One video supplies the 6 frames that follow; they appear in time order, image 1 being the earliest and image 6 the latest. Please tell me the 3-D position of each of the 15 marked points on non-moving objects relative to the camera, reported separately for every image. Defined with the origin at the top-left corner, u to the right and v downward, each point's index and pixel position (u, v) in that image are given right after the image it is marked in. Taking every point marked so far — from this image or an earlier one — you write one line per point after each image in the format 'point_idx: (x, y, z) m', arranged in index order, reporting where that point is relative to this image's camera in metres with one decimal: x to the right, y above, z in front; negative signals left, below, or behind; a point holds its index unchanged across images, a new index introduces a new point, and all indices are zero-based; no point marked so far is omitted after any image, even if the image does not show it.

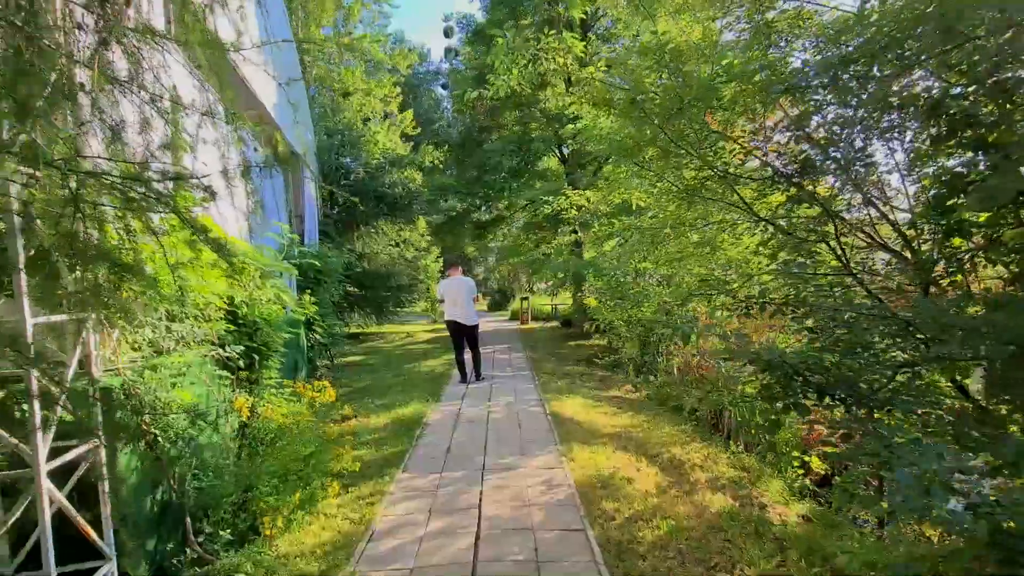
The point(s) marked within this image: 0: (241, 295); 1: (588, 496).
0: (-2.1, -0.1, +3.9) m
1: (+0.5, -1.5, +3.5) m
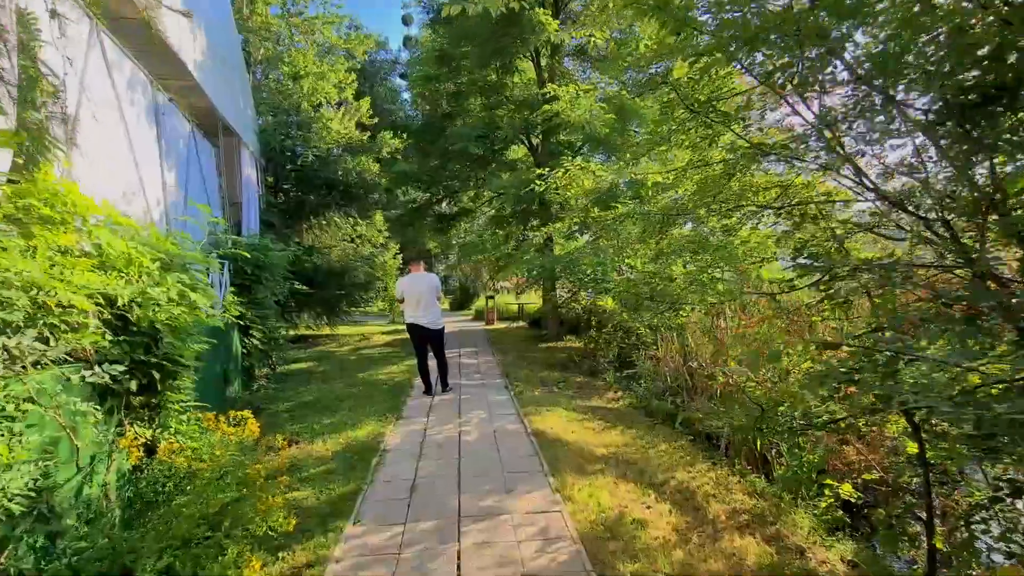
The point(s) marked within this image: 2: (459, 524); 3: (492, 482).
0: (-2.2, 0.0, +2.9) m
1: (+0.5, -1.5, +2.7) m
2: (-0.3, -1.5, +3.0) m
3: (-0.1, -1.4, +3.6) m
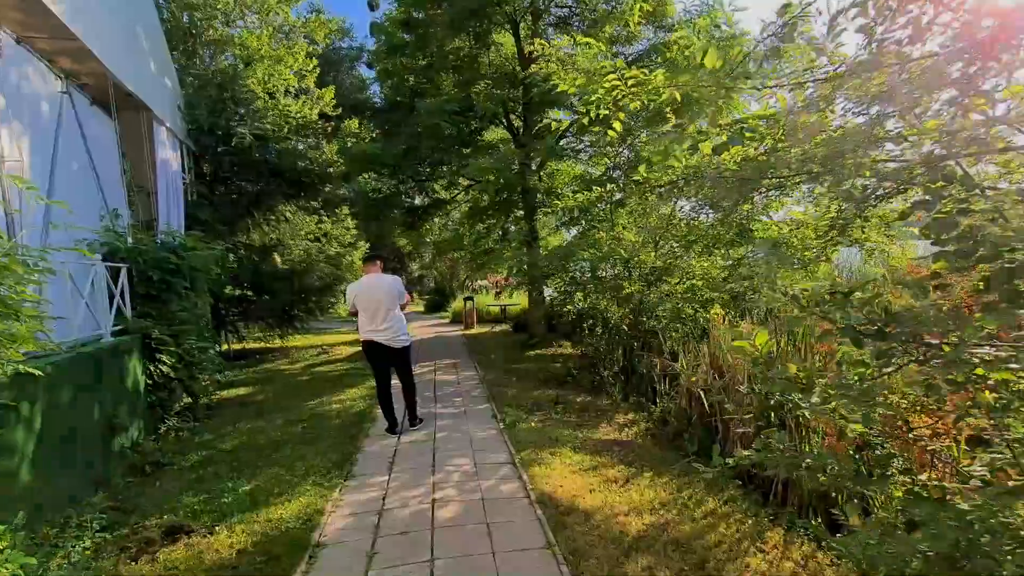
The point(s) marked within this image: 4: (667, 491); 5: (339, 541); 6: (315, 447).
0: (-2.2, -0.1, +1.4) m
1: (+0.5, -1.5, +1.4) m
2: (-0.3, -1.5, +1.6) m
3: (-0.1, -1.5, +2.2) m
4: (+1.2, -1.6, +3.8) m
5: (-1.0, -1.5, +2.9) m
6: (-1.8, -1.5, +4.5) m
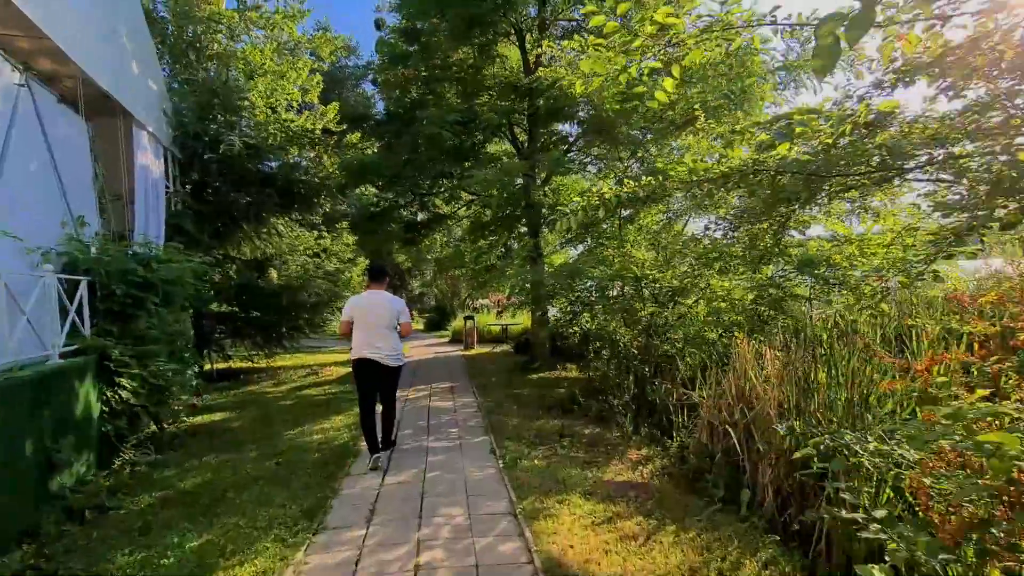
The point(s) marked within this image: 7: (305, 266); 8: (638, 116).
0: (-2.2, -0.2, +0.8) m
1: (+0.5, -1.6, +0.8) m
2: (-0.3, -1.6, +1.0) m
3: (-0.1, -1.6, +1.6) m
4: (+1.2, -1.7, +3.2) m
5: (-1.0, -1.6, +2.3) m
6: (-1.8, -1.6, +3.9) m
7: (-4.4, +0.5, +10.7) m
8: (+2.0, +2.7, +7.7) m
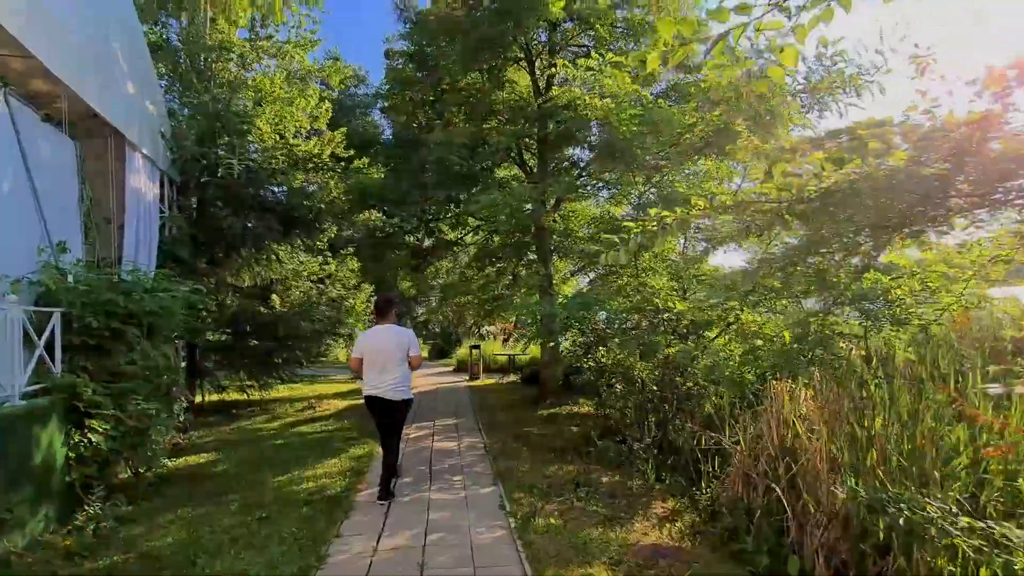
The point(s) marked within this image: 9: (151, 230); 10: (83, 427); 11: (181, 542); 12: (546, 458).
0: (-2.1, -0.2, +0.4) m
1: (+0.6, -1.7, +0.2) m
2: (-0.2, -1.7, +0.5) m
3: (-0.1, -1.7, +1.1) m
4: (+1.3, -1.9, +2.6) m
5: (-1.0, -1.8, +1.8) m
6: (-1.7, -1.9, +3.4) m
7: (-4.2, -0.1, +10.3) m
8: (+2.1, +2.2, +7.4) m
9: (-4.8, +0.8, +6.5) m
10: (-3.7, -1.2, +4.2) m
11: (-2.5, -1.9, +3.7) m
12: (+0.4, -2.0, +5.9) m
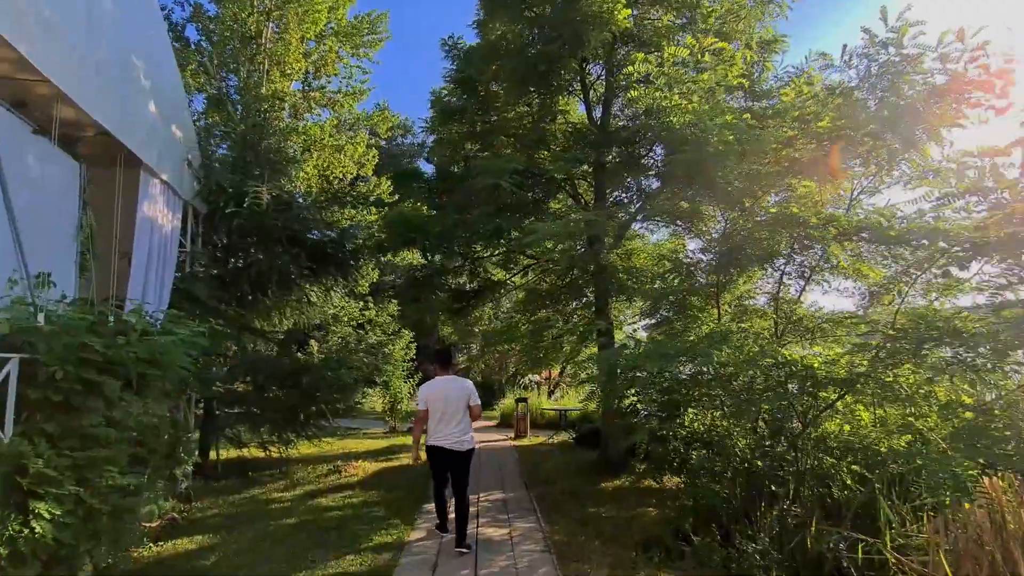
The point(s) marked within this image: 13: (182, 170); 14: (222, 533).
0: (-1.9, -0.2, -0.6) m
1: (+0.8, -1.5, -1.1) m
2: (0.0, -1.6, -0.8) m
3: (+0.2, -1.7, -0.2) m
4: (+1.6, -2.1, +1.2) m
5: (-0.6, -1.8, +0.6) m
6: (-1.3, -2.0, +2.2) m
7: (-3.2, -0.9, +9.4) m
8: (+2.9, +1.6, +6.2) m
9: (-4.1, +0.3, +5.8) m
10: (-3.2, -1.5, +3.2) m
11: (-2.0, -2.1, +2.5) m
12: (+1.0, -2.5, +4.5) m
13: (-4.1, +1.5, +6.1) m
14: (-2.8, -2.4, +4.9) m
